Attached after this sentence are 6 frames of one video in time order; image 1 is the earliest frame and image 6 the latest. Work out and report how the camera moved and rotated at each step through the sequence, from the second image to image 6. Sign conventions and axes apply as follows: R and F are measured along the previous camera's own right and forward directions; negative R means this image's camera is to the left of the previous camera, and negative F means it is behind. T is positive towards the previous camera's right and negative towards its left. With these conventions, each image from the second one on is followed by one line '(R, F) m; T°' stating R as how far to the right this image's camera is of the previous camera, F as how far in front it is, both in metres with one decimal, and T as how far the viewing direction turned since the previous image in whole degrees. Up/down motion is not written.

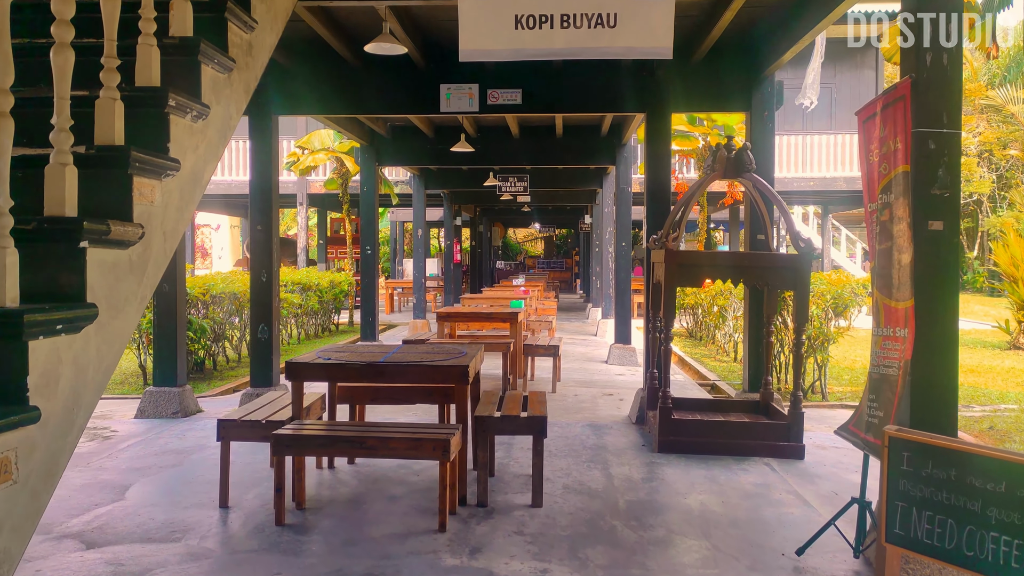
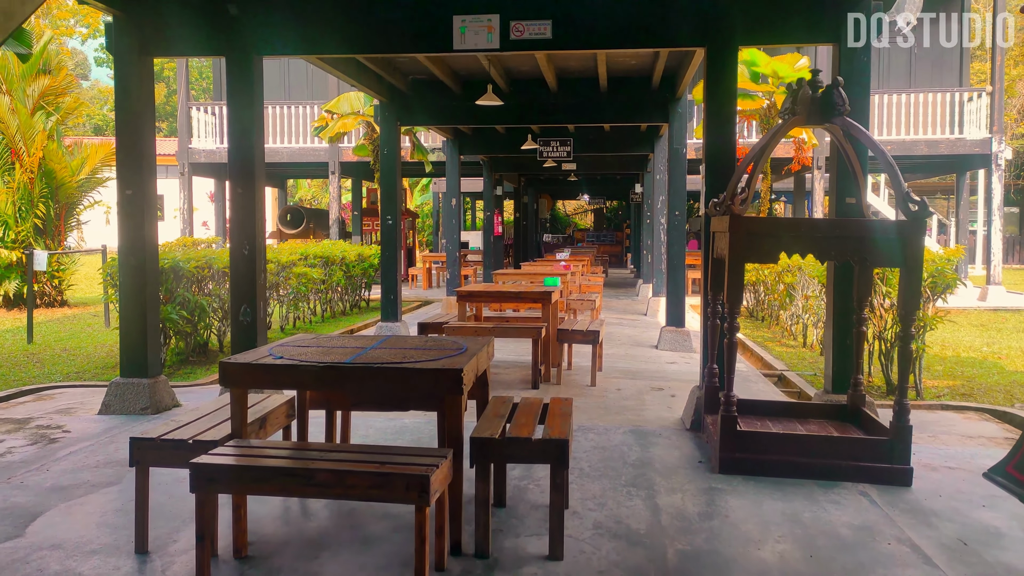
(+0.1, +1.1) m; -4°
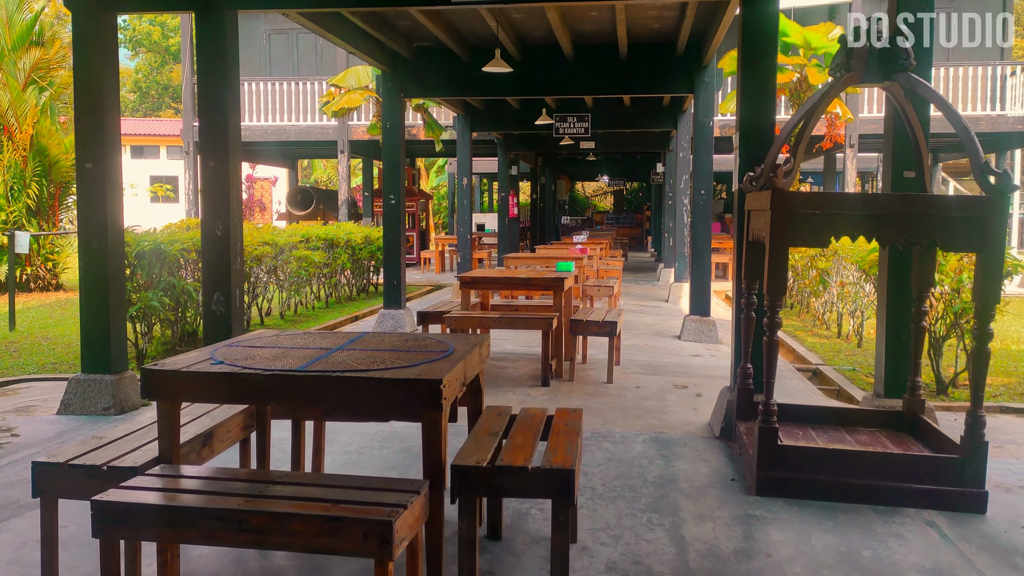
(+0.1, +0.6) m; -1°
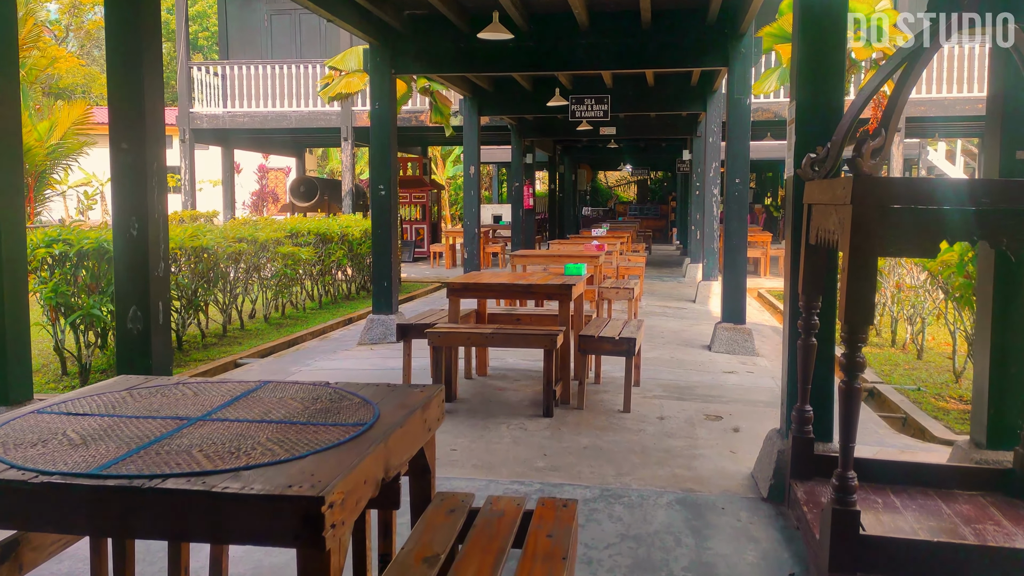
(+0.2, +1.0) m; -2°
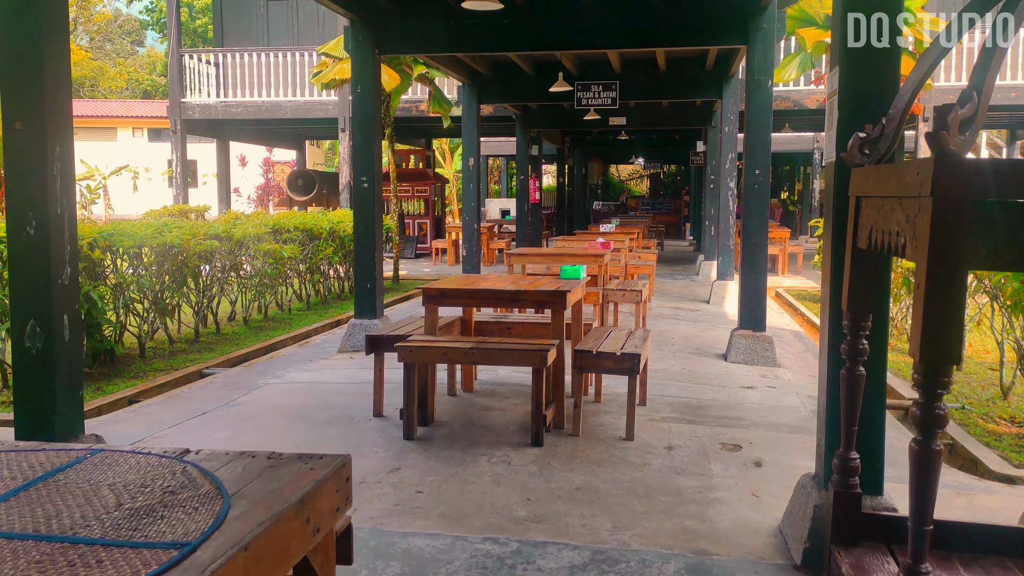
(+0.1, +0.6) m; -1°
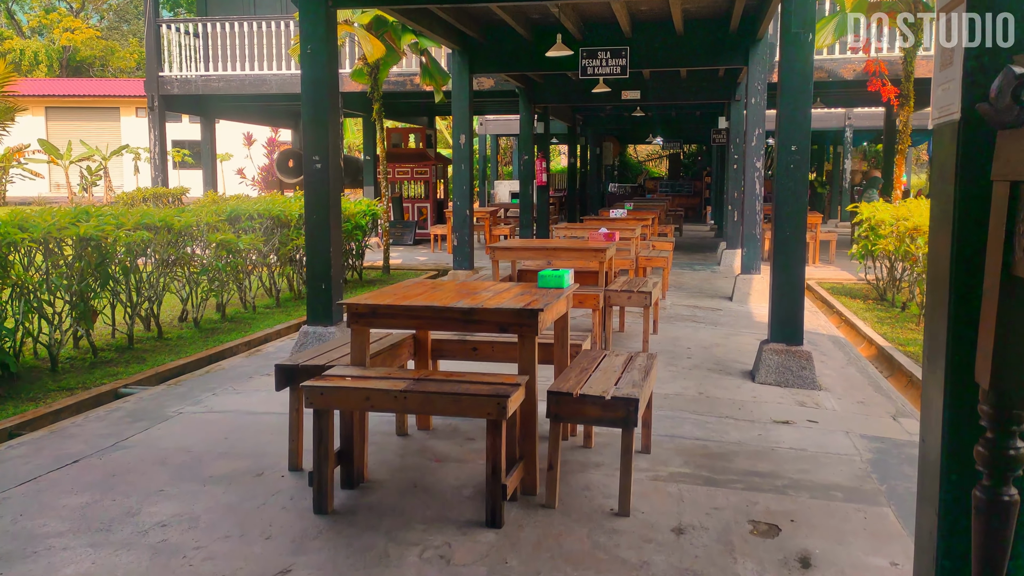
(+0.2, +1.1) m; -1°
